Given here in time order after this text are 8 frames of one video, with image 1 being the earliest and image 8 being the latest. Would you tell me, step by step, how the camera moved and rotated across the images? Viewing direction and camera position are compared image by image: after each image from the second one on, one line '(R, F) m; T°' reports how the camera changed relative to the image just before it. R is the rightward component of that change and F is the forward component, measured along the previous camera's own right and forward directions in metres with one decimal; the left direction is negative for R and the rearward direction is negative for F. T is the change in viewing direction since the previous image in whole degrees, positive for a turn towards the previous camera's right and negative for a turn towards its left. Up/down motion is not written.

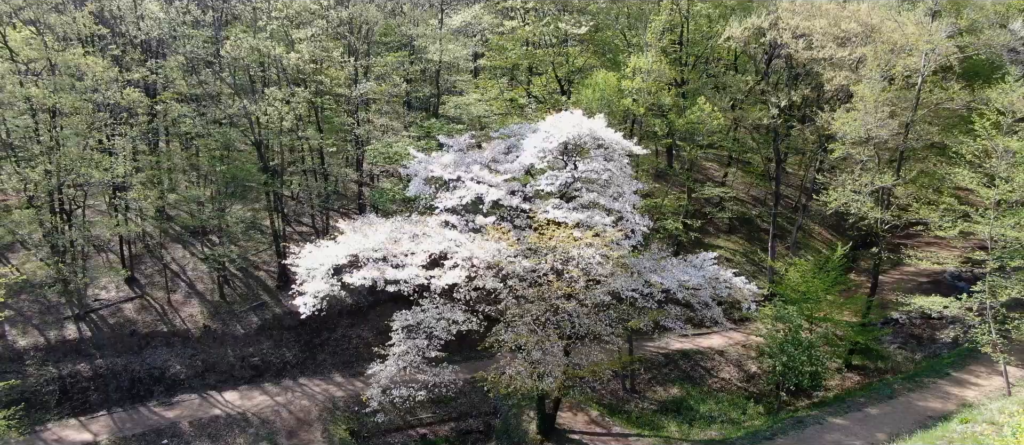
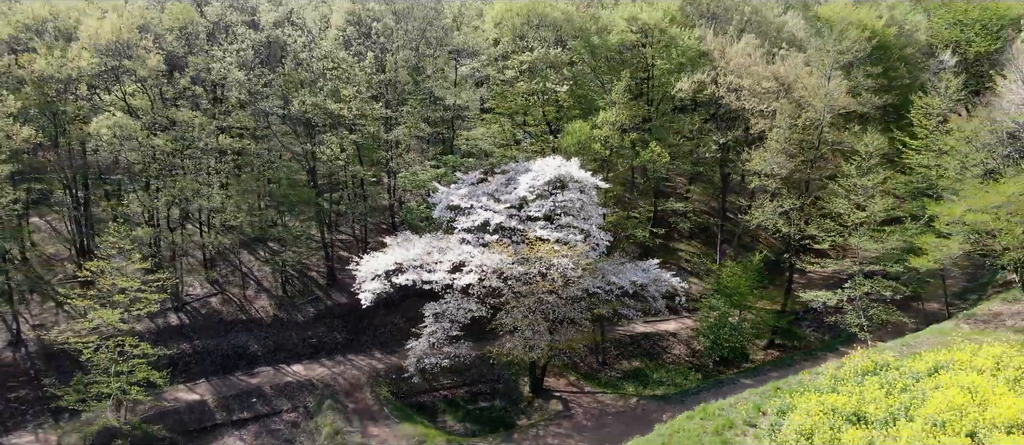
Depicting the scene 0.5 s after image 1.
(+0.1, -5.7) m; 0°
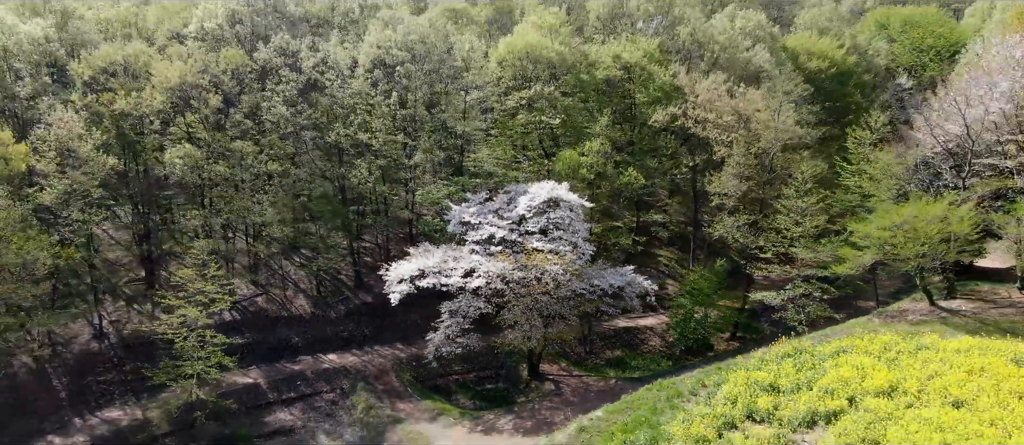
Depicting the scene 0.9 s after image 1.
(0.0, -4.5) m; 0°
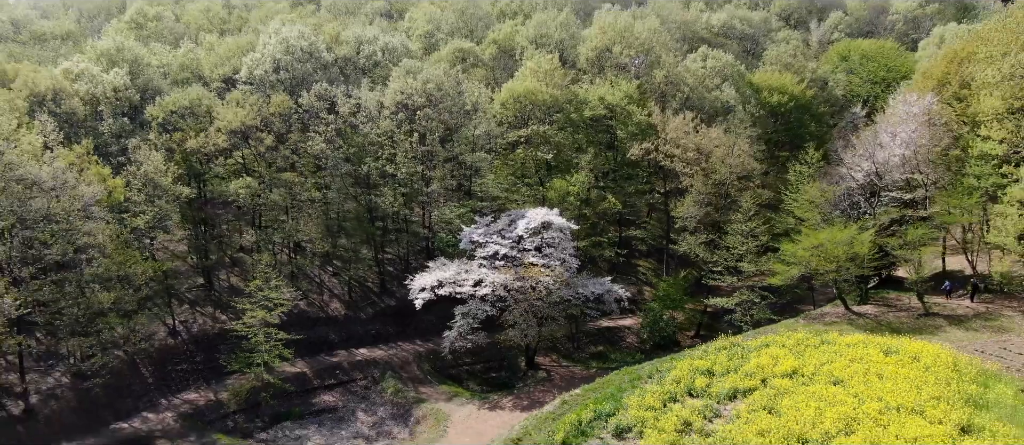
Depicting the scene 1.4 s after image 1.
(0.0, -5.9) m; 0°
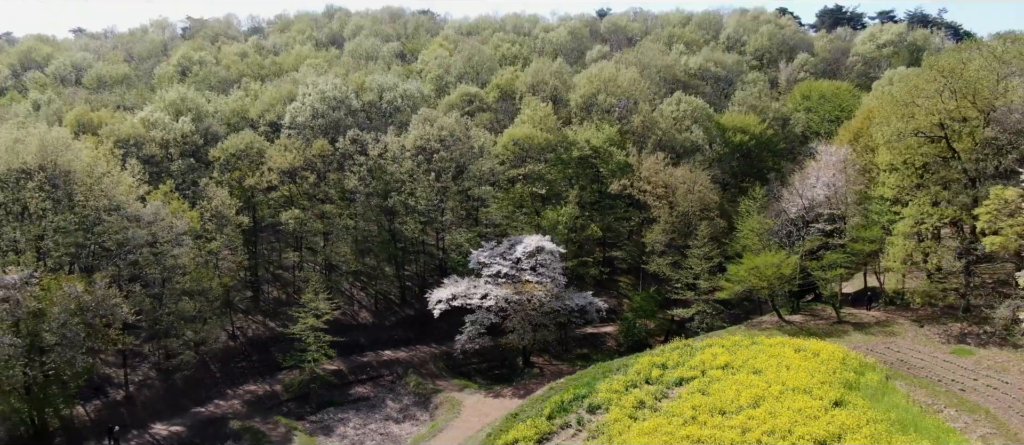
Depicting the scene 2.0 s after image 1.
(0.0, -7.2) m; 0°
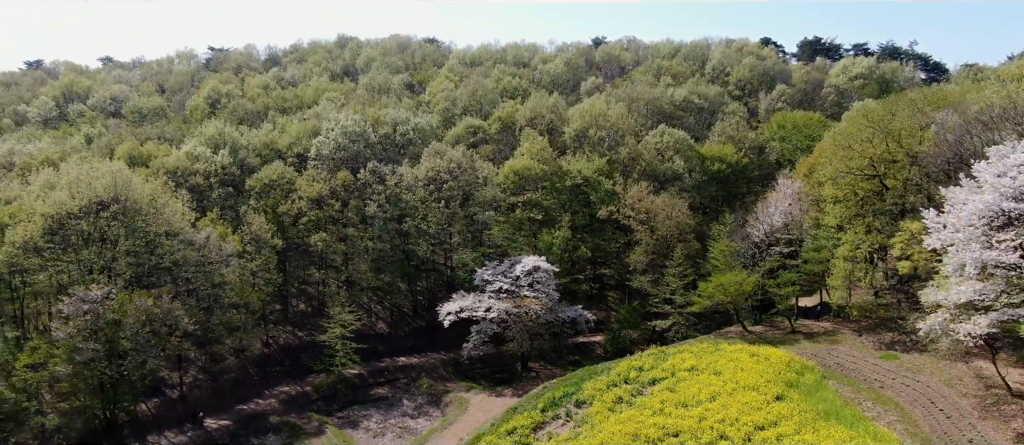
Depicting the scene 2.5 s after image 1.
(0.0, -5.7) m; 0°
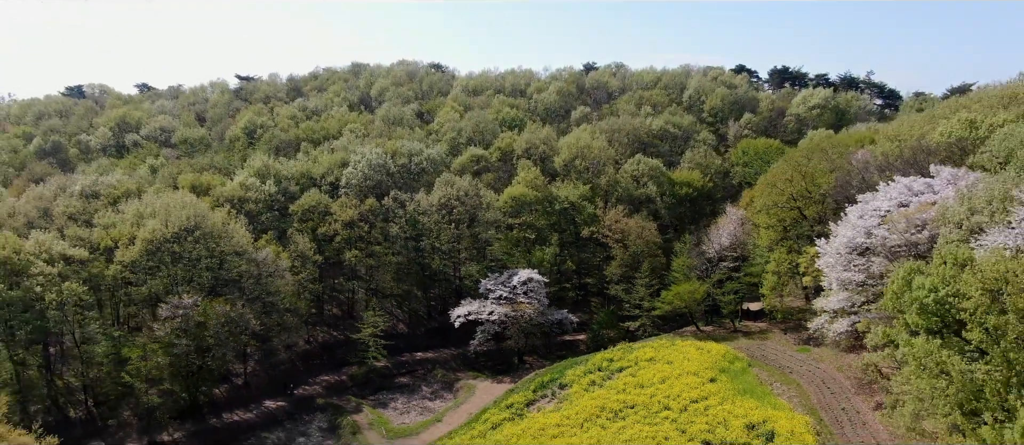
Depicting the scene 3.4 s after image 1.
(0.0, -9.9) m; 0°
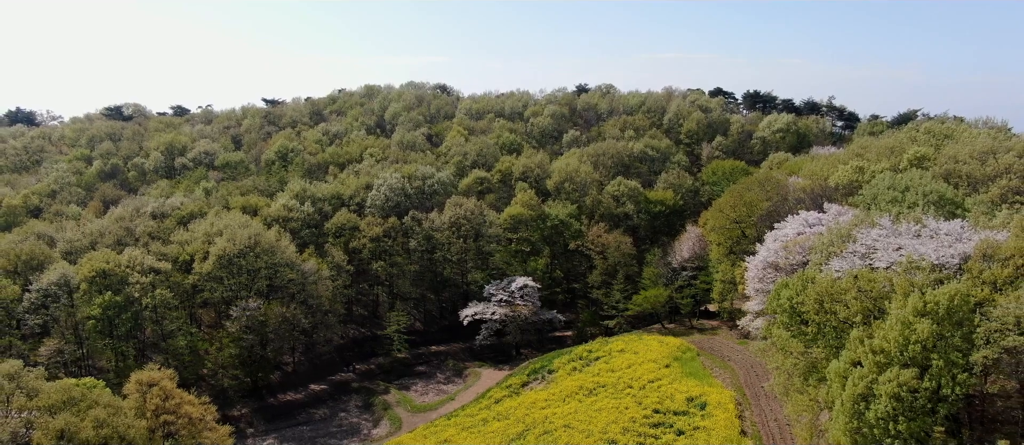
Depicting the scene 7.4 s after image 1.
(0.0, -11.3) m; 0°
